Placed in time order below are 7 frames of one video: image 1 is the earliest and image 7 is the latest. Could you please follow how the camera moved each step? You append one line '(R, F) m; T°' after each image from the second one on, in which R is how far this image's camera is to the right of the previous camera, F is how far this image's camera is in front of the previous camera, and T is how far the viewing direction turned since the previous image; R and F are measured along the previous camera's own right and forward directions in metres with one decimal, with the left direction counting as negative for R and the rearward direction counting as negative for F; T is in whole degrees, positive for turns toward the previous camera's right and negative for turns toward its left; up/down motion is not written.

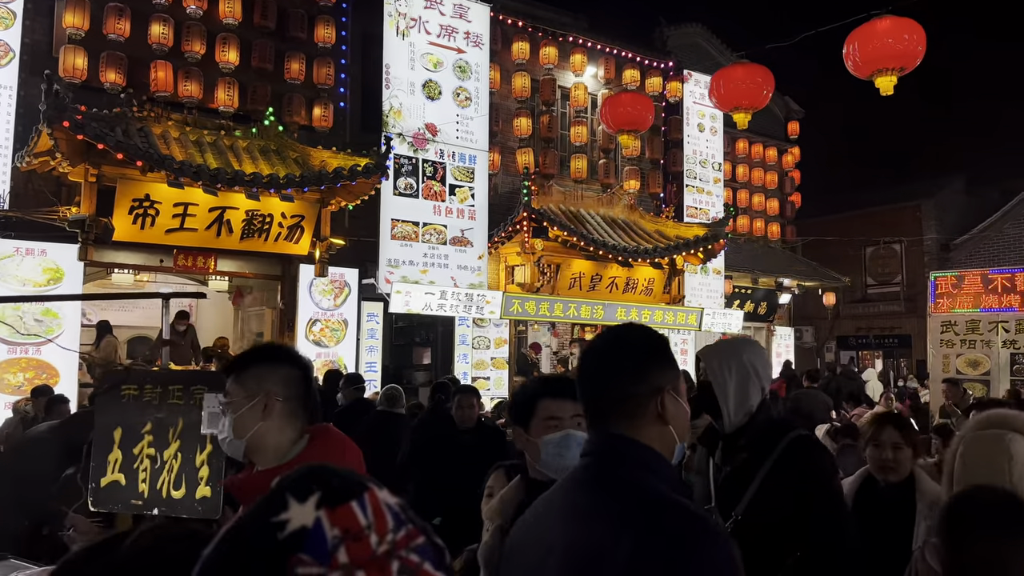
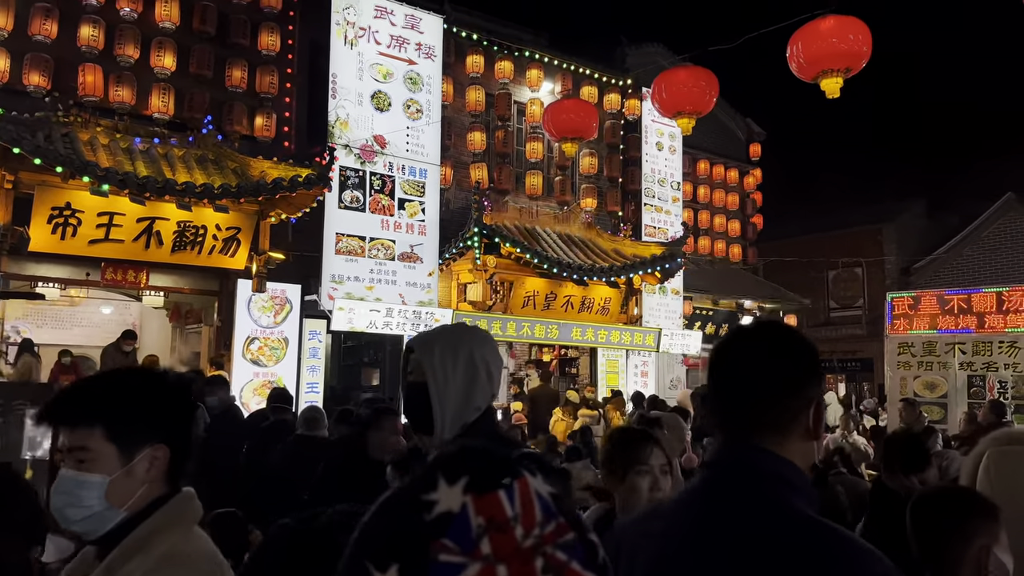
(+0.3, +0.4) m; +2°
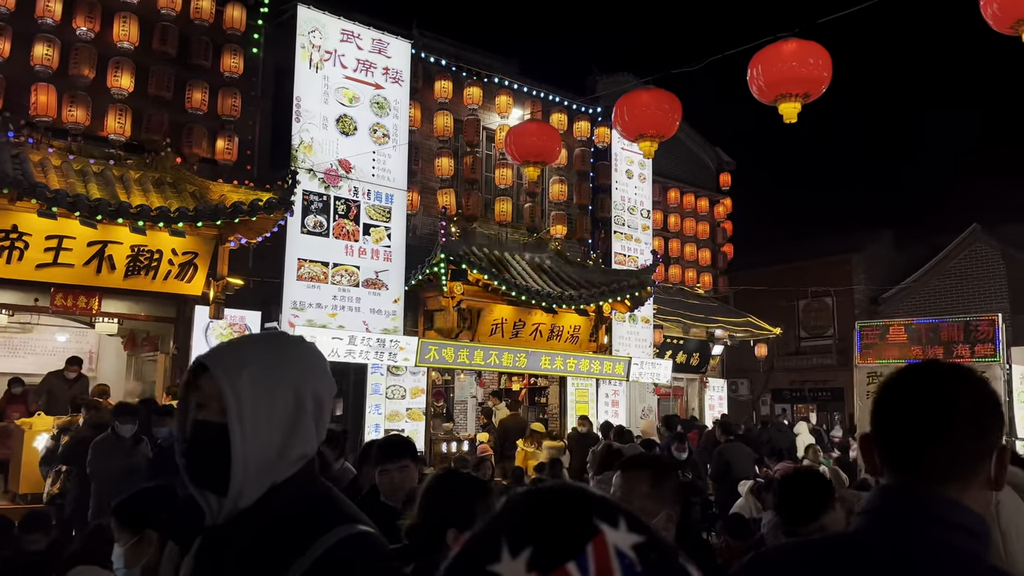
(+0.1, +0.2) m; +2°
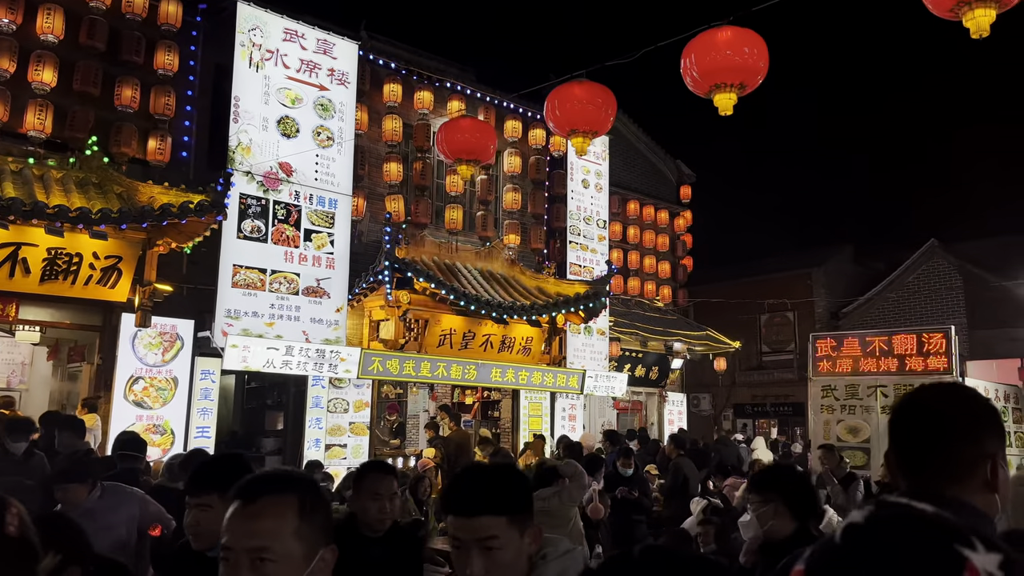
(+0.4, +0.4) m; +2°
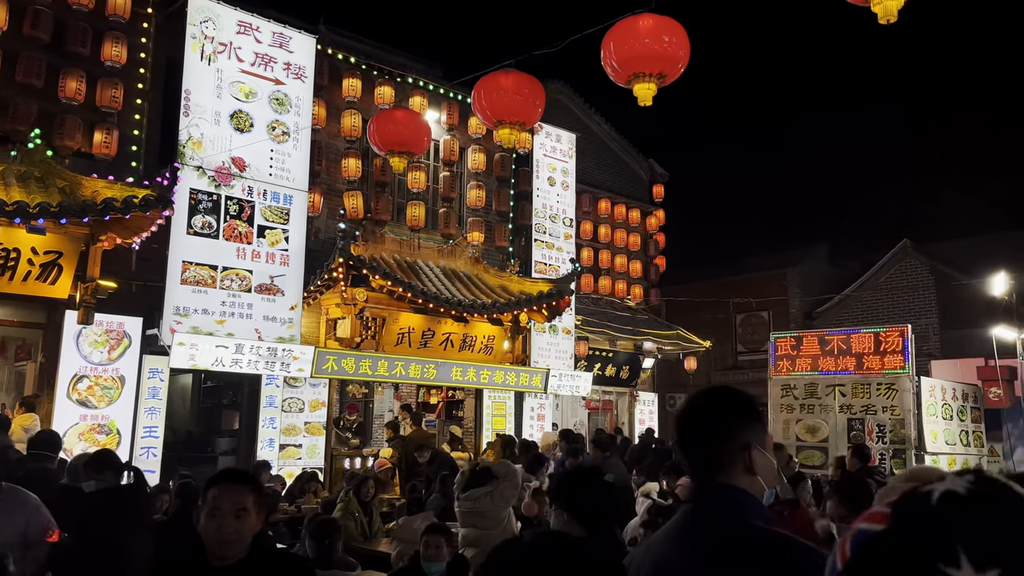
(+0.5, +0.2) m; +1°
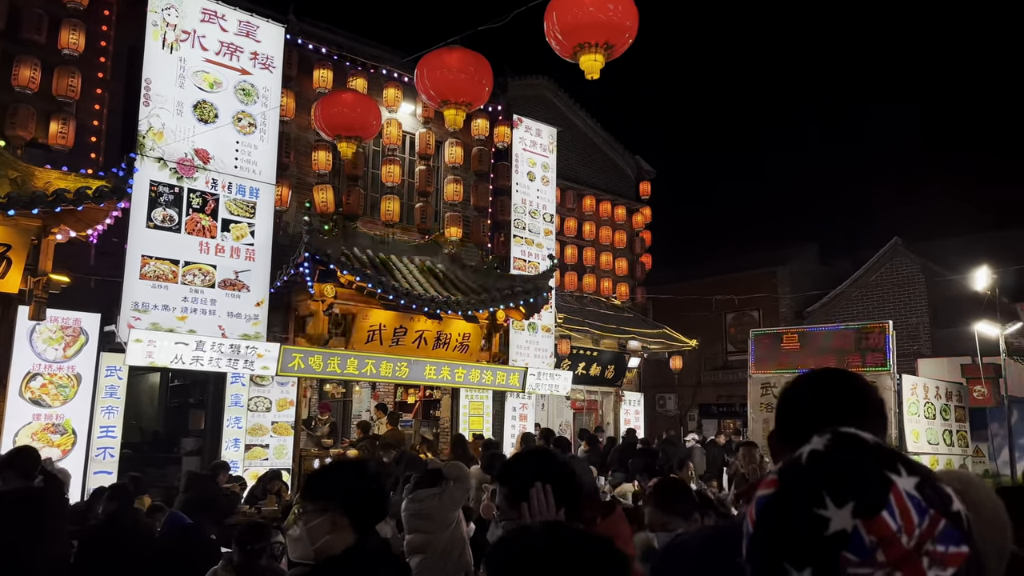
(+0.4, +0.3) m; 0°
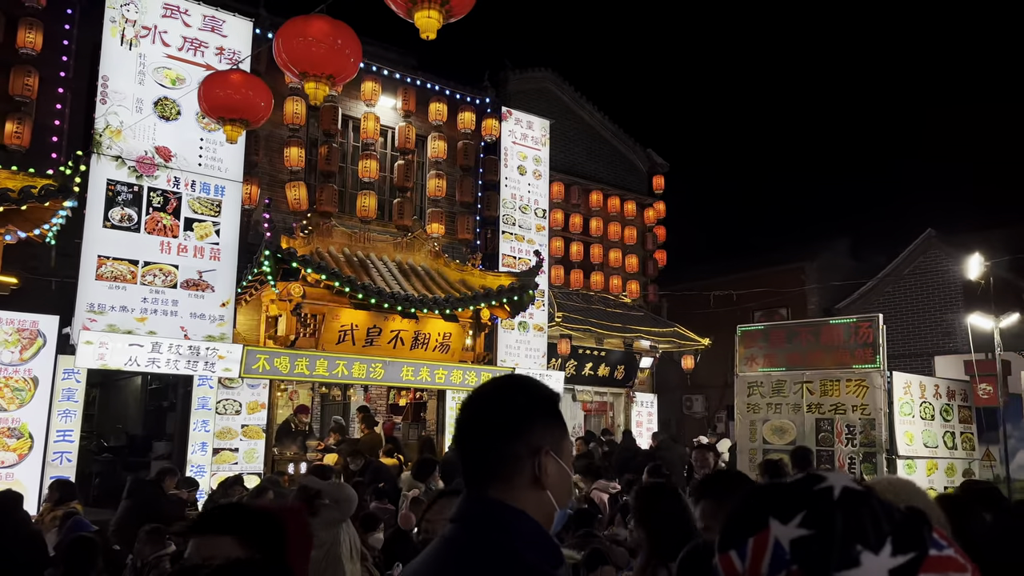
(+1.2, +0.6) m; -4°
